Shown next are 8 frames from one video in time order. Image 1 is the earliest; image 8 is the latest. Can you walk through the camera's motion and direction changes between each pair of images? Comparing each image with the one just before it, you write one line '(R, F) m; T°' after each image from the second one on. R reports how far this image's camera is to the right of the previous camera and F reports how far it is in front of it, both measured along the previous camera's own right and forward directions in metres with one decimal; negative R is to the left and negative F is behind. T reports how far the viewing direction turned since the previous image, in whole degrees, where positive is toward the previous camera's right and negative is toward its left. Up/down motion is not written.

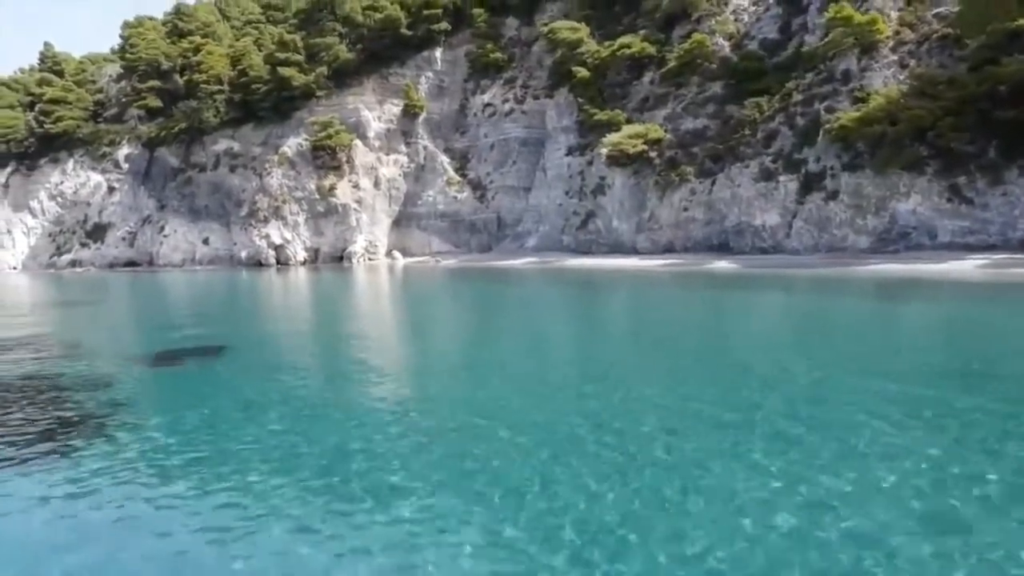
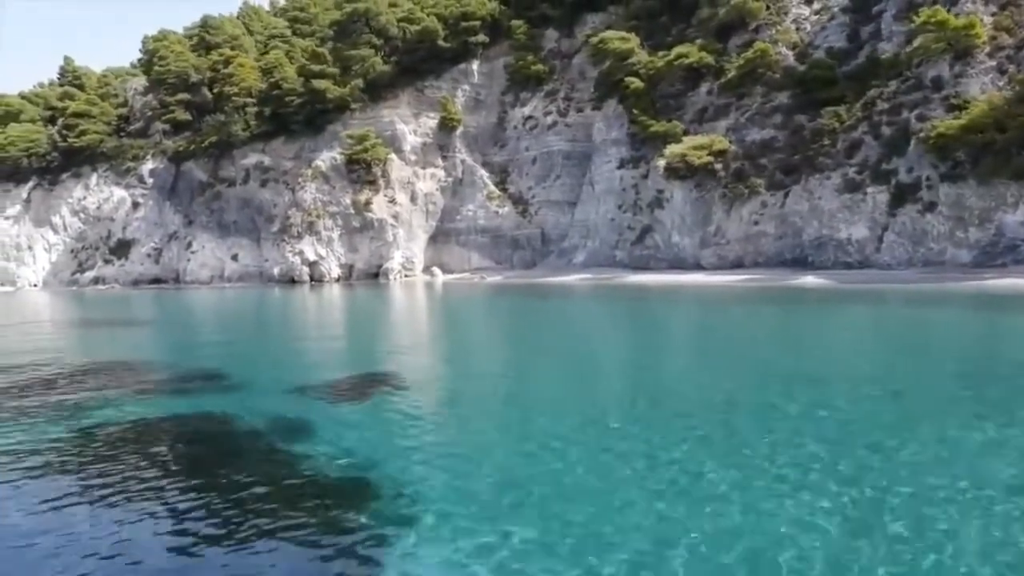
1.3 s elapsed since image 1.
(-2.8, +1.6) m; 0°
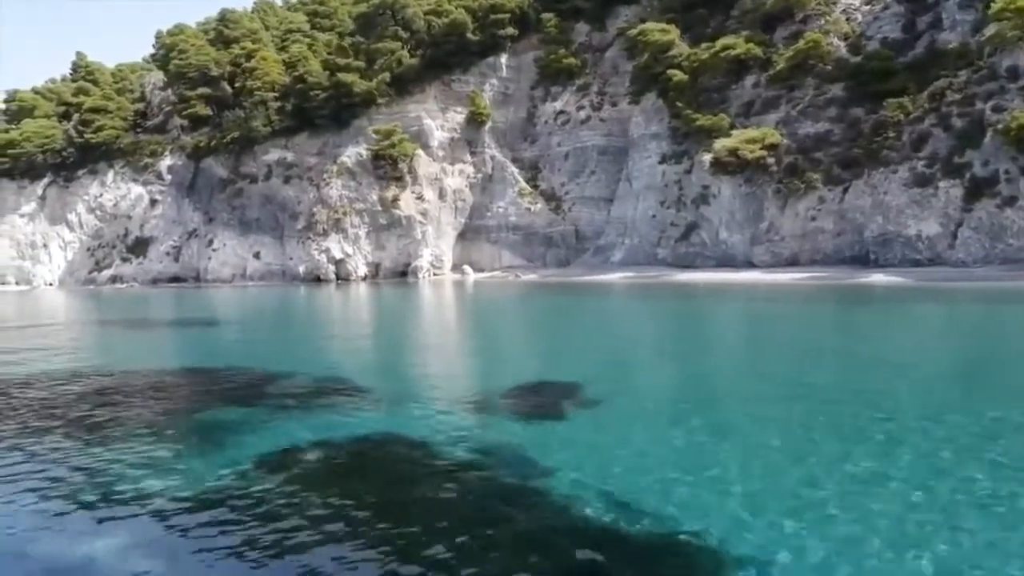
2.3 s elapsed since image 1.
(-2.1, +1.3) m; 0°
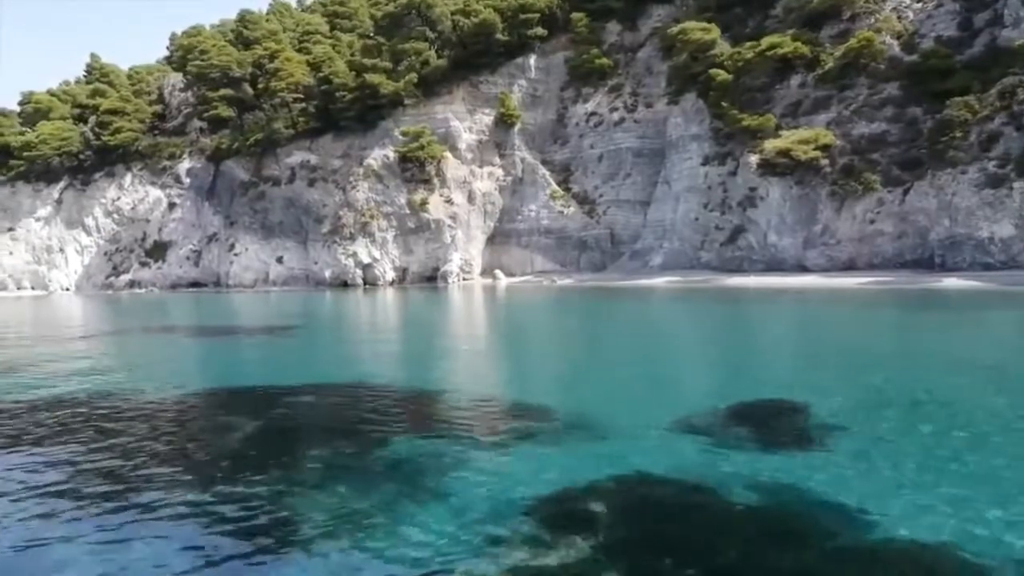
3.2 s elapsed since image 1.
(-2.1, +1.2) m; 0°
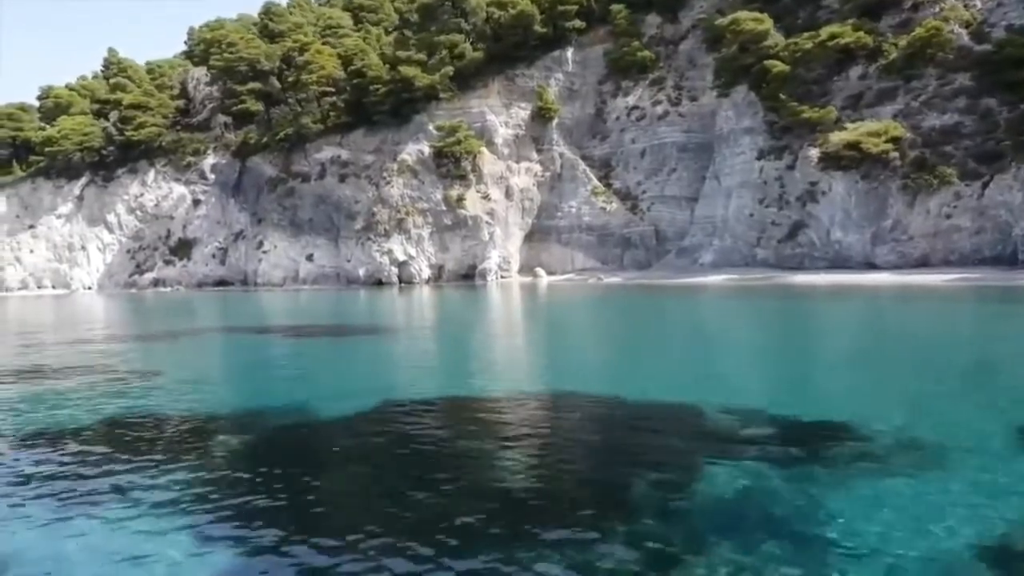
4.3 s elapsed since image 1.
(-2.5, +1.3) m; 0°
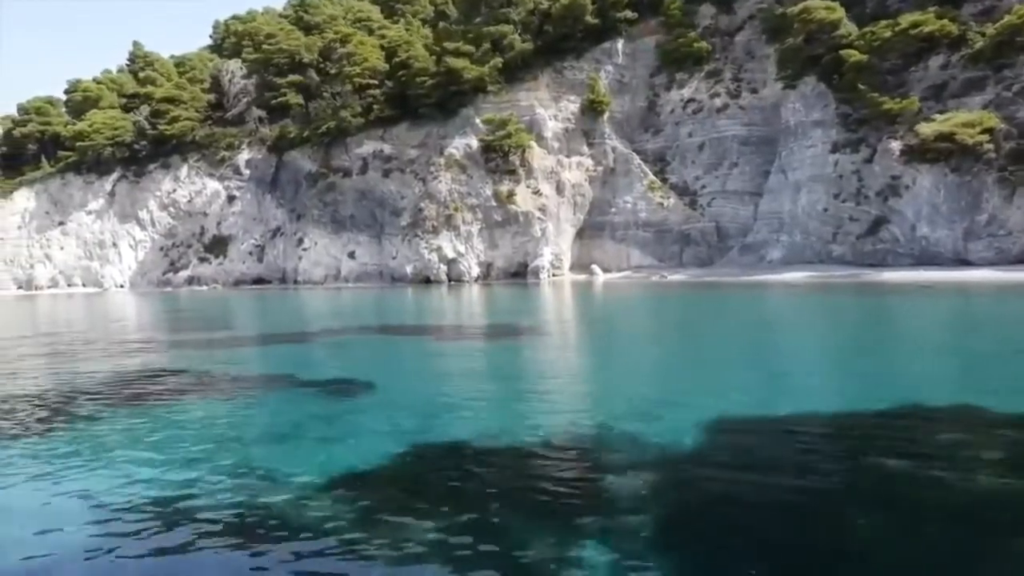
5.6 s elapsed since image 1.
(-3.1, +1.5) m; 0°
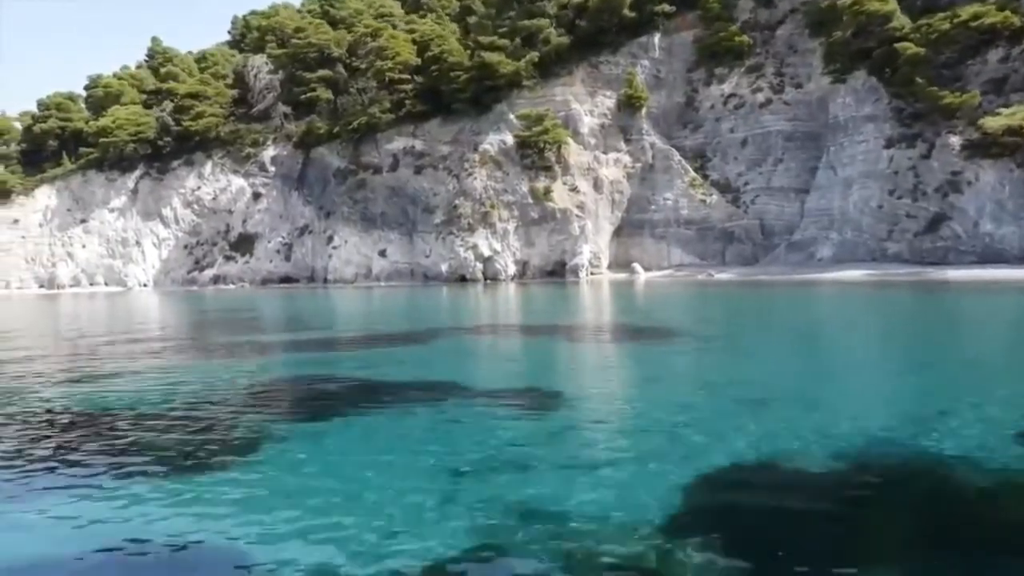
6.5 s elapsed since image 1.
(-2.2, +1.0) m; 0°
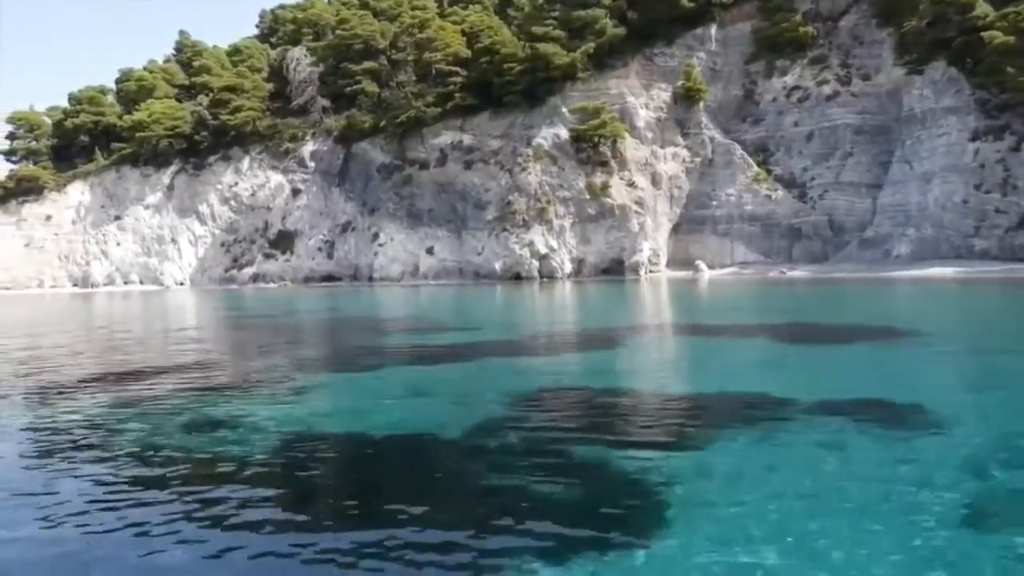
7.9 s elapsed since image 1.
(-3.2, +1.5) m; 0°
